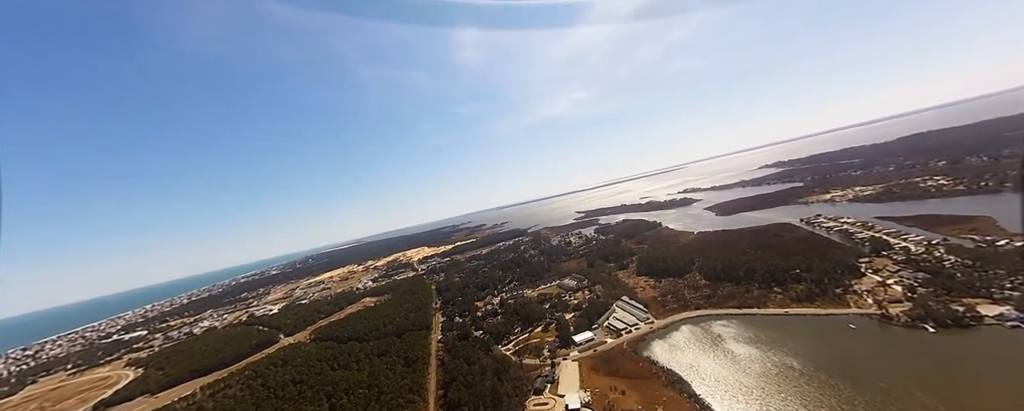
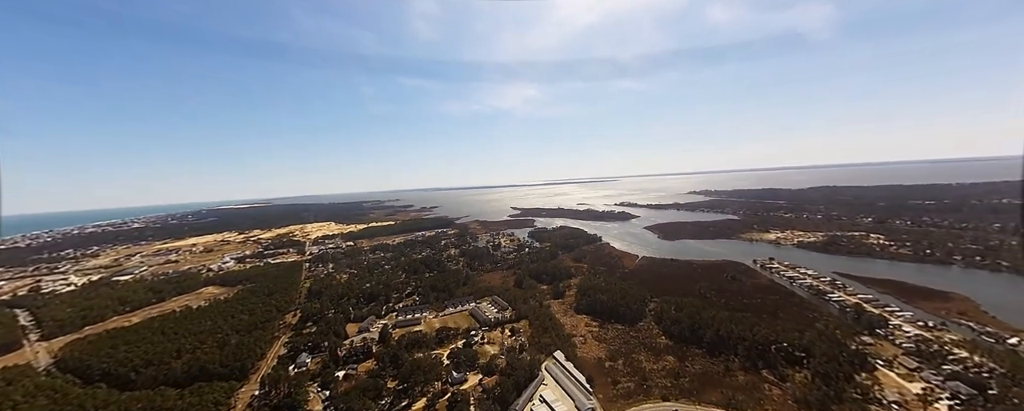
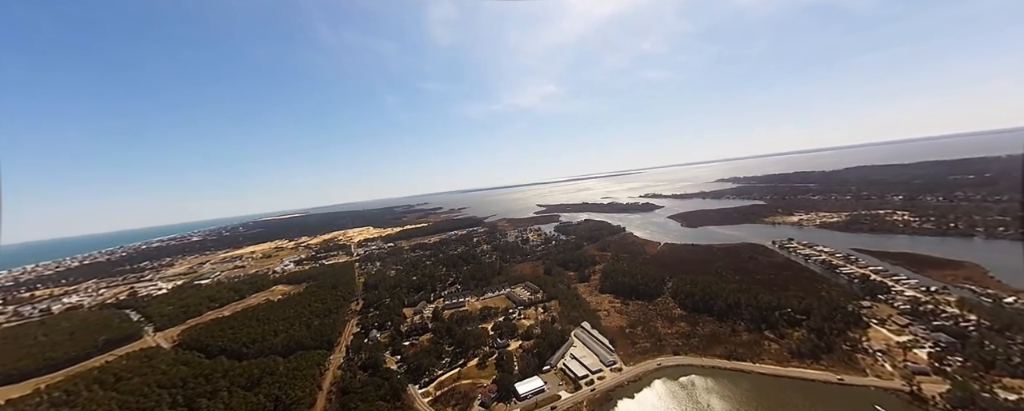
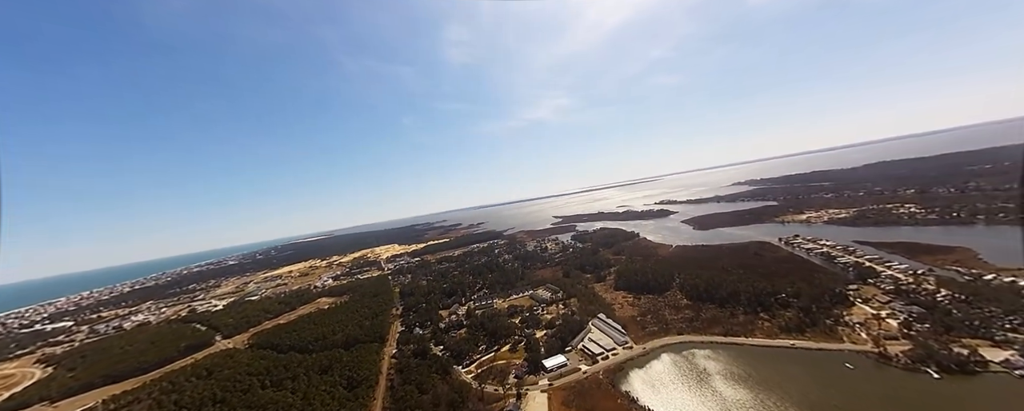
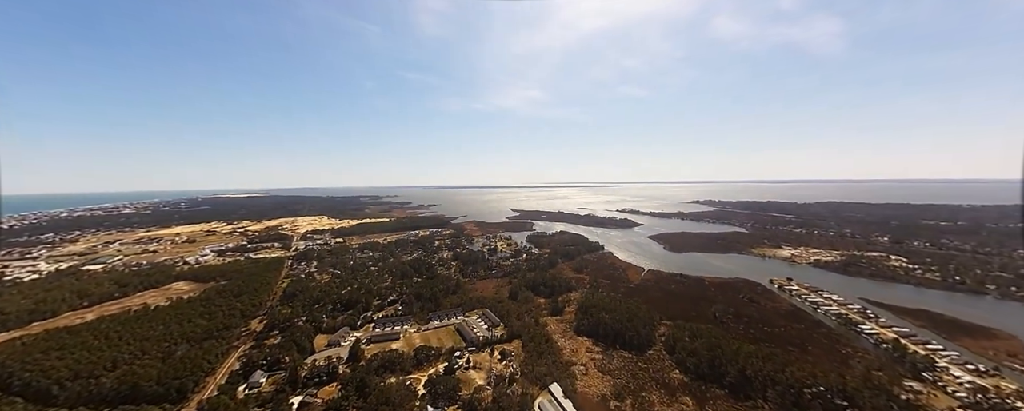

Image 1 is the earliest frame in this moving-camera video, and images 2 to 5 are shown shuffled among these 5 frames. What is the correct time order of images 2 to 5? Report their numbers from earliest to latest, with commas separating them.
4, 3, 2, 5
